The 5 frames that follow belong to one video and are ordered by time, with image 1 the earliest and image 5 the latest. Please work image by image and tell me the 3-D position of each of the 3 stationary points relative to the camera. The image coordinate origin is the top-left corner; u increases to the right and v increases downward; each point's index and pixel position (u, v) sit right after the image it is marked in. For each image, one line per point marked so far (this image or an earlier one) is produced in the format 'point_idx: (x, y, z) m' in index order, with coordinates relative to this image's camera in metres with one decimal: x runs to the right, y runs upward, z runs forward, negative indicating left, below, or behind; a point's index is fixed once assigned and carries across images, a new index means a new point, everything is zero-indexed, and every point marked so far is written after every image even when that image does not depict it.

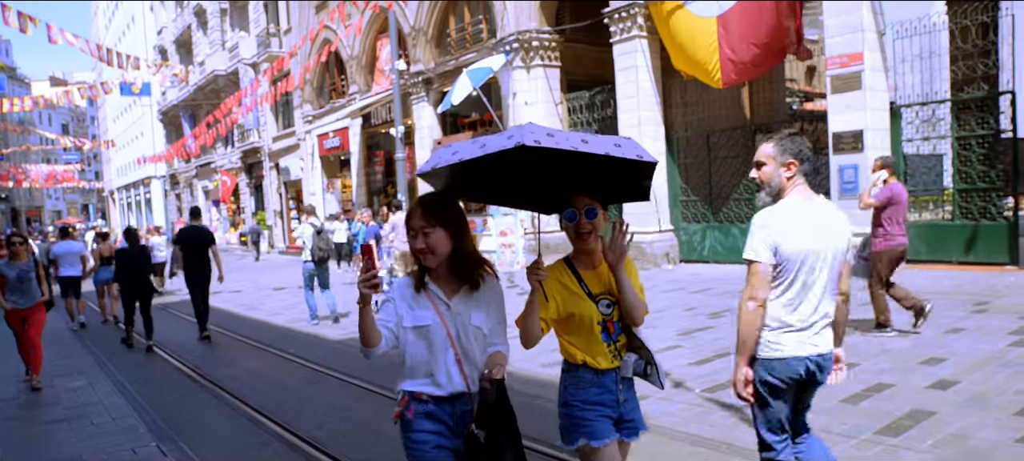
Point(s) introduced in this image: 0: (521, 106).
0: (+0.2, +2.6, +15.6) m
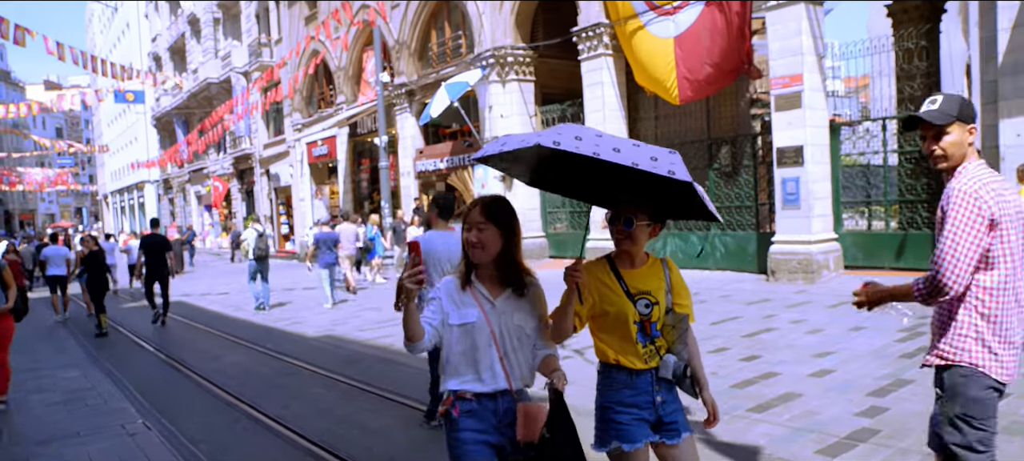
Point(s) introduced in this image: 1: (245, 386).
0: (-0.3, +2.4, +16.4) m
1: (-2.5, -1.4, +7.1) m
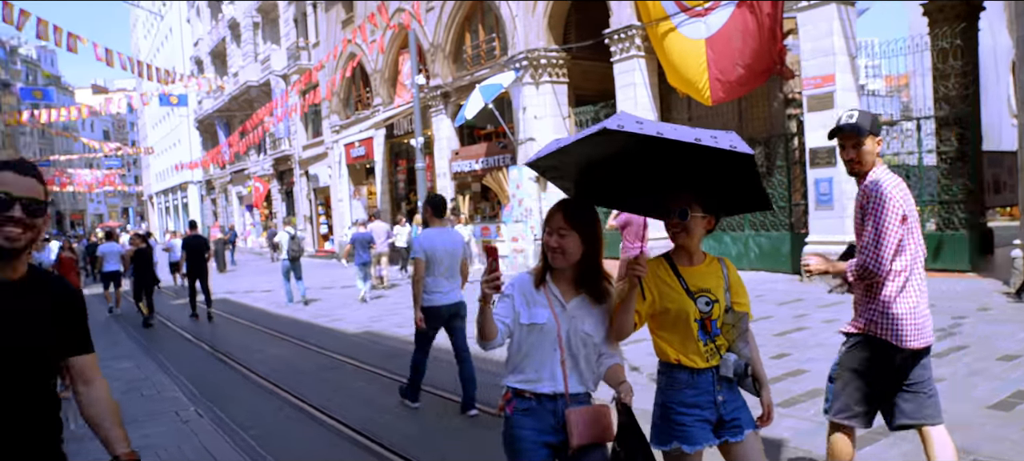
0: (+0.4, +2.4, +16.6) m
1: (-2.2, -1.4, +7.4) m
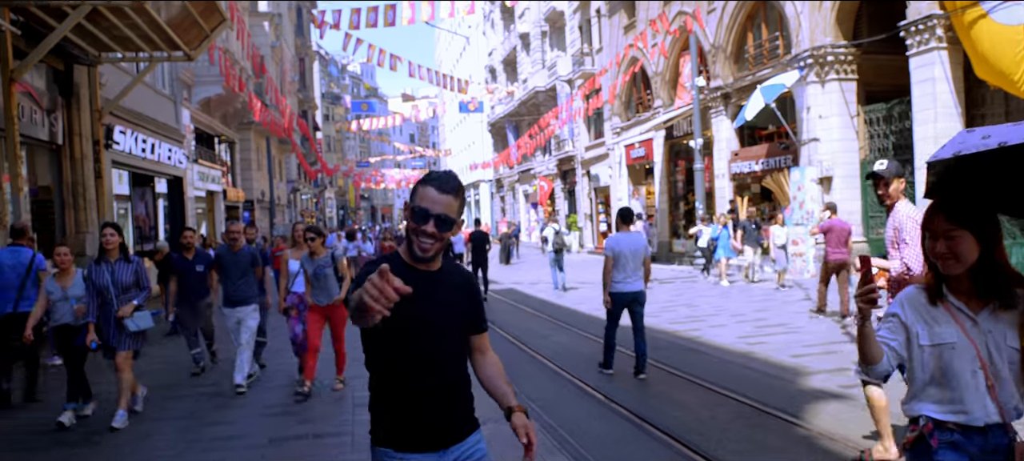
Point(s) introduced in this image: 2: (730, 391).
0: (+6.4, +2.4, +16.2) m
1: (+0.7, -1.5, +8.5) m
2: (+1.8, -1.3, +6.3) m
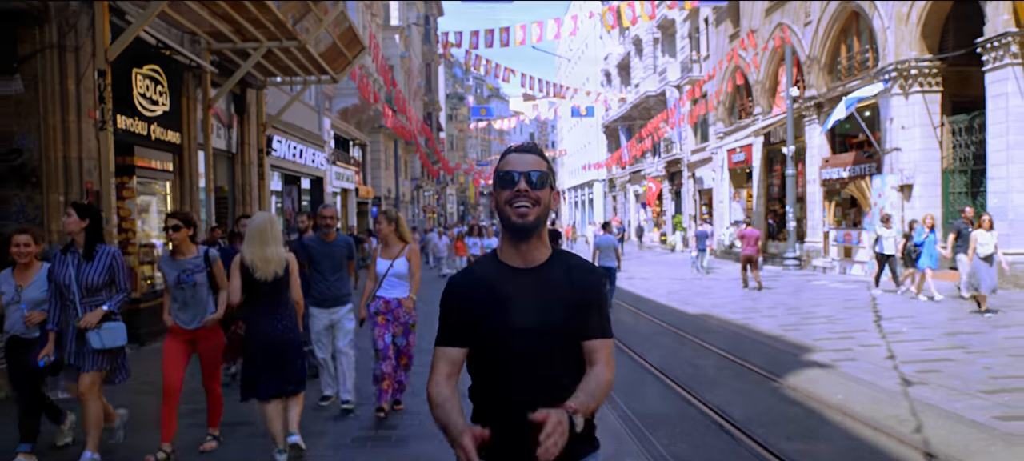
0: (+8.6, +2.2, +17.0) m
1: (+1.7, -1.5, +10.3) m
2: (+2.4, -1.4, +7.9) m
